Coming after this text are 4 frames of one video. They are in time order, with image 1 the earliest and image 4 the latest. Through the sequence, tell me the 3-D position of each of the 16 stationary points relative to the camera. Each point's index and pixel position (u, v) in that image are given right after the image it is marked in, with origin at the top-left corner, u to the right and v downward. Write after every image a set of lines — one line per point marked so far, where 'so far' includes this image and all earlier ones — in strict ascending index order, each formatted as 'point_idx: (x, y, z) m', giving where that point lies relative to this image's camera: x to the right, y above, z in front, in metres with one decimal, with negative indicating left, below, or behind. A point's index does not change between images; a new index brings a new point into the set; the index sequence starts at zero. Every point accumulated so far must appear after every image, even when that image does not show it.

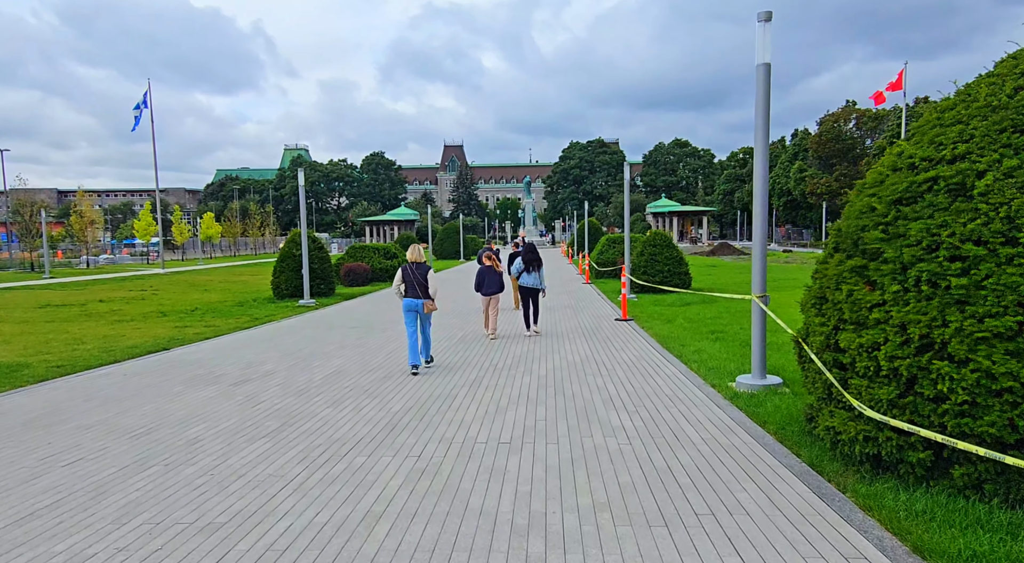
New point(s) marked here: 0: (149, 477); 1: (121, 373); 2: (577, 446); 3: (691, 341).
0: (-2.5, -1.4, +4.9) m
1: (-5.1, -1.2, +9.2) m
2: (+0.5, -1.3, +5.5) m
3: (+2.9, -0.9, +11.3) m
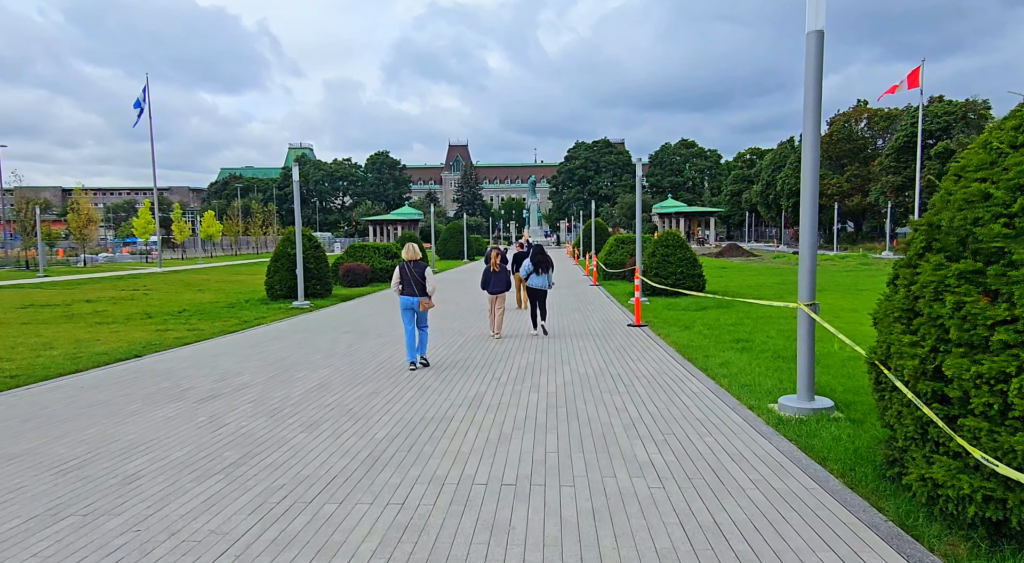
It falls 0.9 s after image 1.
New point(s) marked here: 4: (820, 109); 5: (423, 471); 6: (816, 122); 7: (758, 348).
0: (-2.5, -1.4, +3.9) m
1: (-5.0, -1.2, +8.2) m
2: (+0.6, -1.3, +4.5) m
3: (+2.9, -1.0, +10.3) m
4: (+2.8, +1.5, +6.3) m
5: (-0.6, -1.3, +5.0) m
6: (+2.7, +1.4, +6.2) m
7: (+3.5, -1.0, +10.2) m
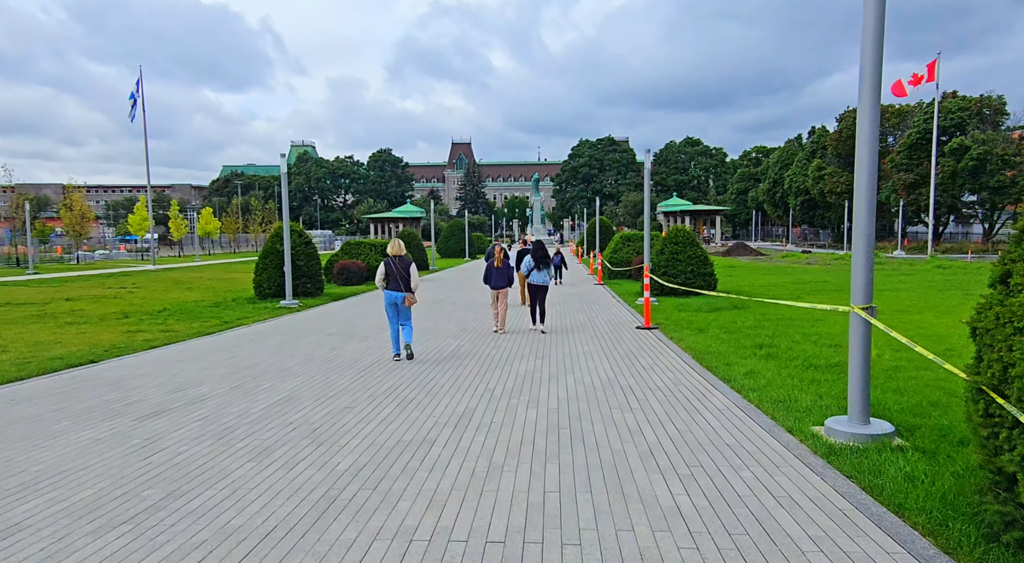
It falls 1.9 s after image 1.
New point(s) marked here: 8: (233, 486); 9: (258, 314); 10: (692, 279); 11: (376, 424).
0: (-2.6, -1.4, +2.8) m
1: (-5.1, -1.2, +7.1) m
2: (+0.5, -1.3, +3.4) m
3: (+2.9, -1.0, +9.2) m
4: (+2.7, +1.6, +5.2) m
5: (-0.7, -1.3, +3.9) m
6: (+2.6, +1.4, +5.1) m
7: (+3.5, -0.9, +9.1) m
8: (-1.8, -1.3, +4.5) m
9: (-6.1, -0.8, +16.9) m
10: (+4.8, +0.1, +18.8) m
11: (-1.2, -1.2, +6.1) m
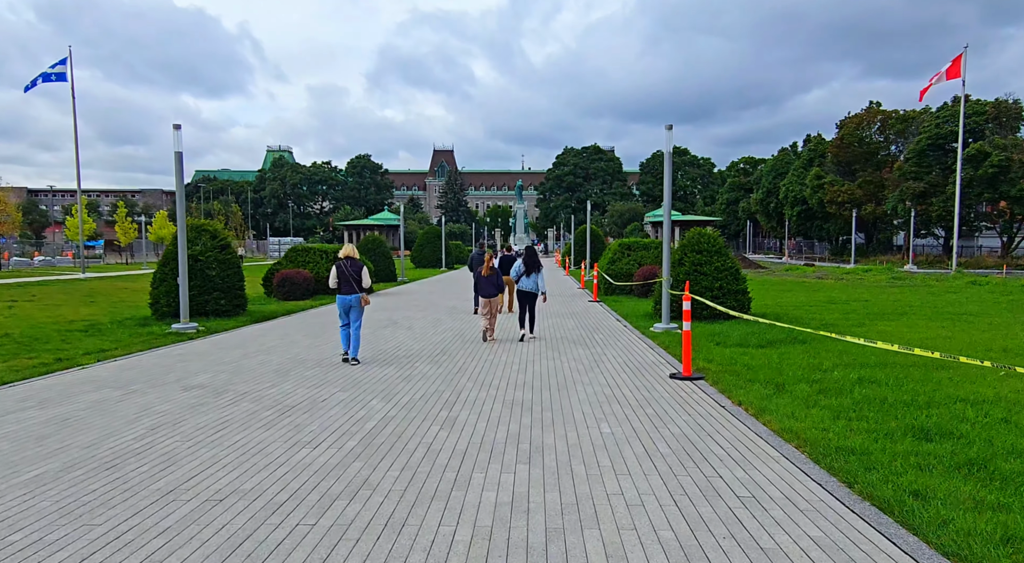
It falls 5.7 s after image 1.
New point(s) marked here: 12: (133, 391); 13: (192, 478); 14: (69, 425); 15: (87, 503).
0: (-2.7, -1.5, -1.9) m
1: (-5.3, -1.3, +2.4) m
2: (+0.3, -1.5, -1.2) m
3: (+2.6, -1.2, +4.6) m
4: (+2.5, +1.4, +0.7) m
5: (-0.8, -1.5, -0.8) m
6: (+2.5, +1.2, +0.6) m
7: (+3.2, -1.2, +4.6) m
8: (-1.9, -1.4, -0.2) m
9: (-6.5, -1.1, +12.1) m
10: (+4.3, -0.3, +14.3) m
11: (-1.4, -1.4, +1.4) m
12: (-4.2, -1.2, +7.7) m
13: (-2.1, -1.4, +4.6) m
14: (-3.8, -1.2, +6.0) m
15: (-2.5, -1.3, +4.2) m
